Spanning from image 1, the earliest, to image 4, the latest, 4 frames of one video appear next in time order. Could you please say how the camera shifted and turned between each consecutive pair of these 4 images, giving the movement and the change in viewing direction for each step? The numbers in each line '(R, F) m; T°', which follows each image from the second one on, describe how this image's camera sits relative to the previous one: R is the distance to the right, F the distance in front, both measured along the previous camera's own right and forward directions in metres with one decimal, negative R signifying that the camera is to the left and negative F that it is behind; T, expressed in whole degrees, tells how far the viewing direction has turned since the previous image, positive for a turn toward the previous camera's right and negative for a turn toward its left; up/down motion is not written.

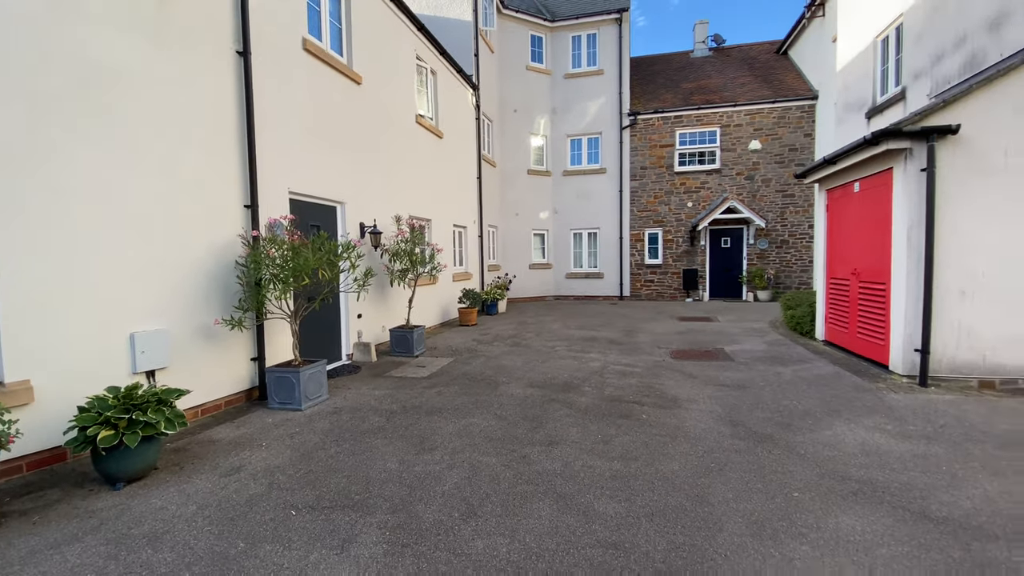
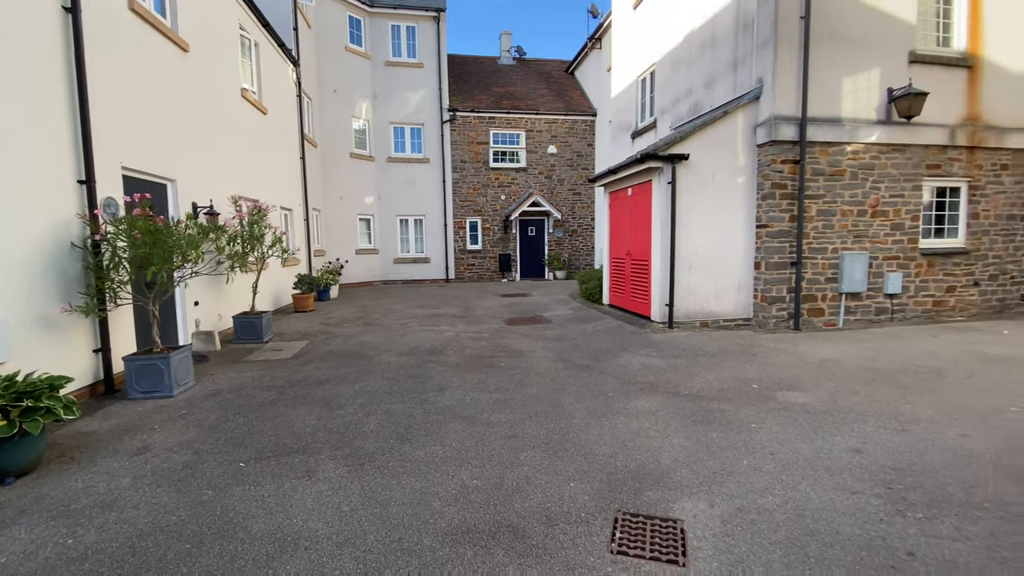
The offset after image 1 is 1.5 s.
(-0.9, -0.8) m; +23°
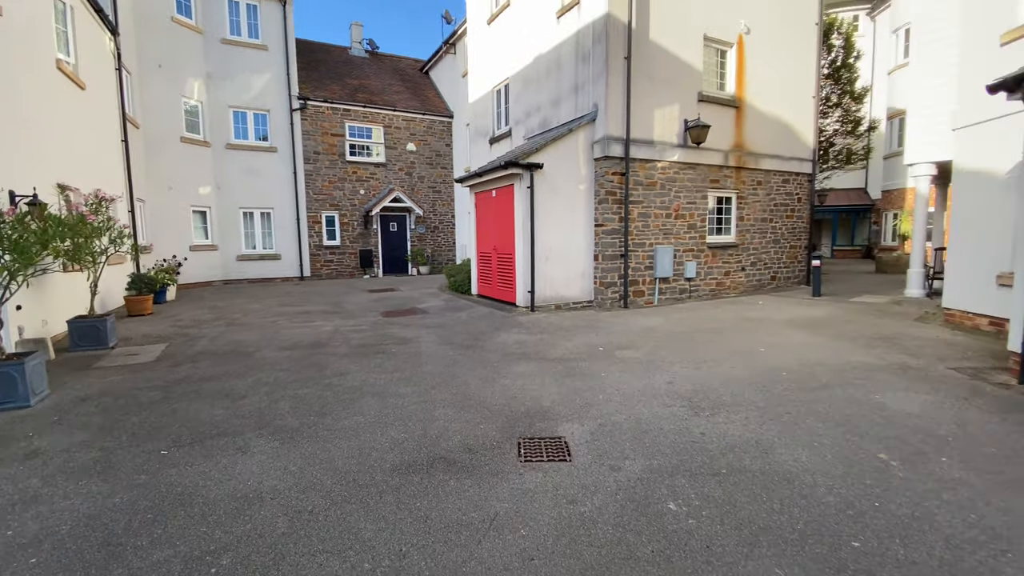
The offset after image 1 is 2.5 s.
(-0.5, -0.7) m; +18°
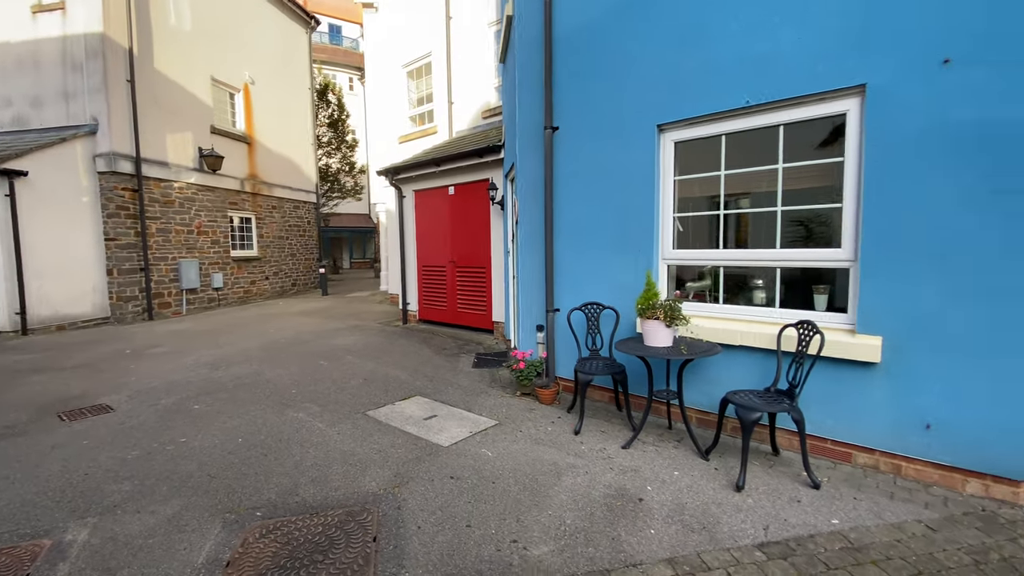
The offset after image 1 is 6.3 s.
(-0.7, -2.6) m; +51°
